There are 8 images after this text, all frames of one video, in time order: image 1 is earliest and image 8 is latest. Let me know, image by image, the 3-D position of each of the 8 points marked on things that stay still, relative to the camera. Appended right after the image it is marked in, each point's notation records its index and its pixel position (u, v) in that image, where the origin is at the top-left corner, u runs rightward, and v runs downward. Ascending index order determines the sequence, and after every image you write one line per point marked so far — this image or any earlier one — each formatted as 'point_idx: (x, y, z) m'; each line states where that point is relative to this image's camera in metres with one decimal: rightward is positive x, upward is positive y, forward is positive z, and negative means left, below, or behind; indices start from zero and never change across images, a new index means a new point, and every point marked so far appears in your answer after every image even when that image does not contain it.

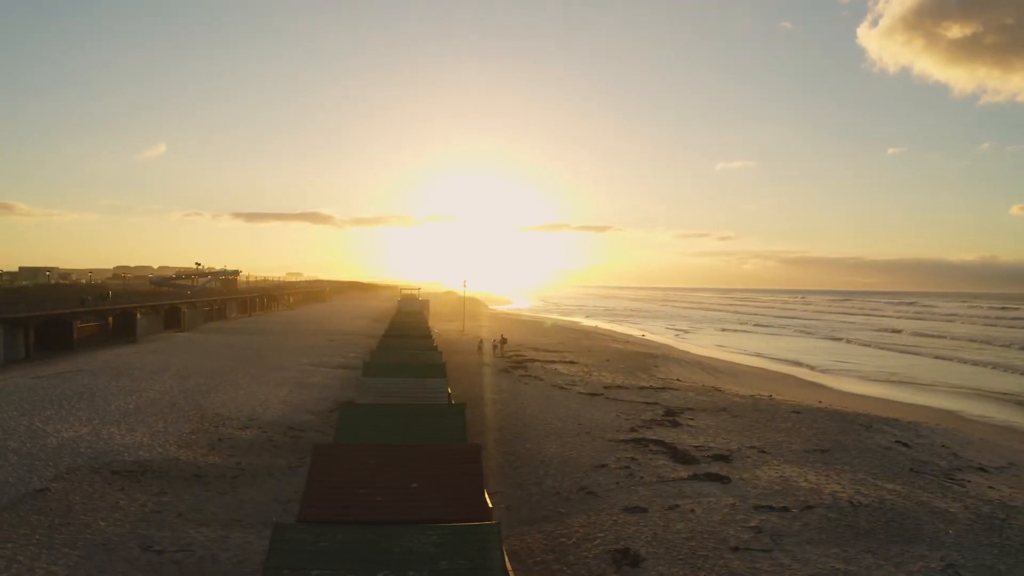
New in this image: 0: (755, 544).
0: (+4.6, -4.9, +12.7) m
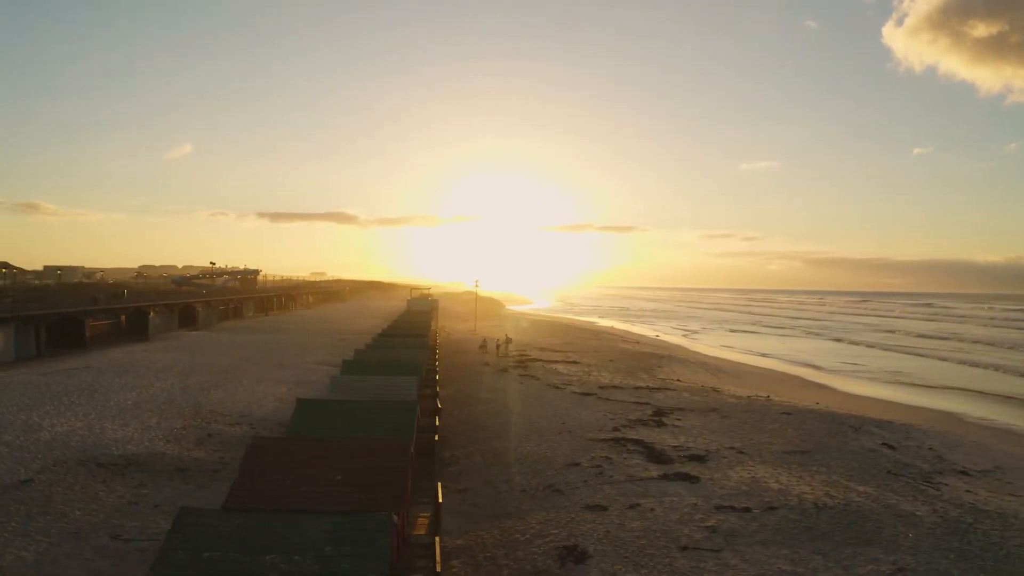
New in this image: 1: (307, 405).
0: (+3.6, -4.9, +12.7) m
1: (-4.1, -2.3, +13.0) m
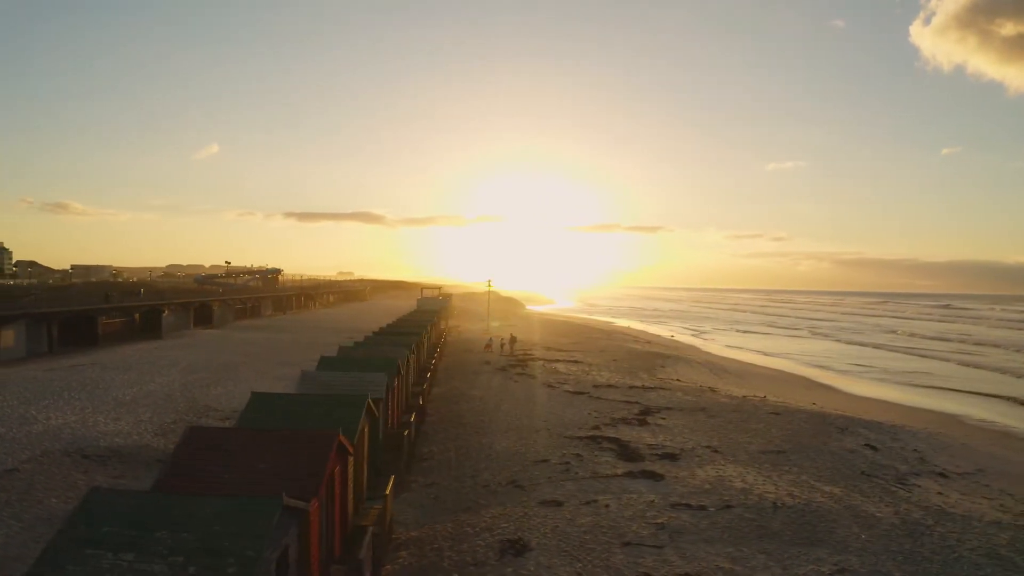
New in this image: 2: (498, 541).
0: (+2.6, -4.8, +12.8) m
1: (-5.1, -2.2, +13.4) m
2: (-0.3, -4.9, +12.8) m
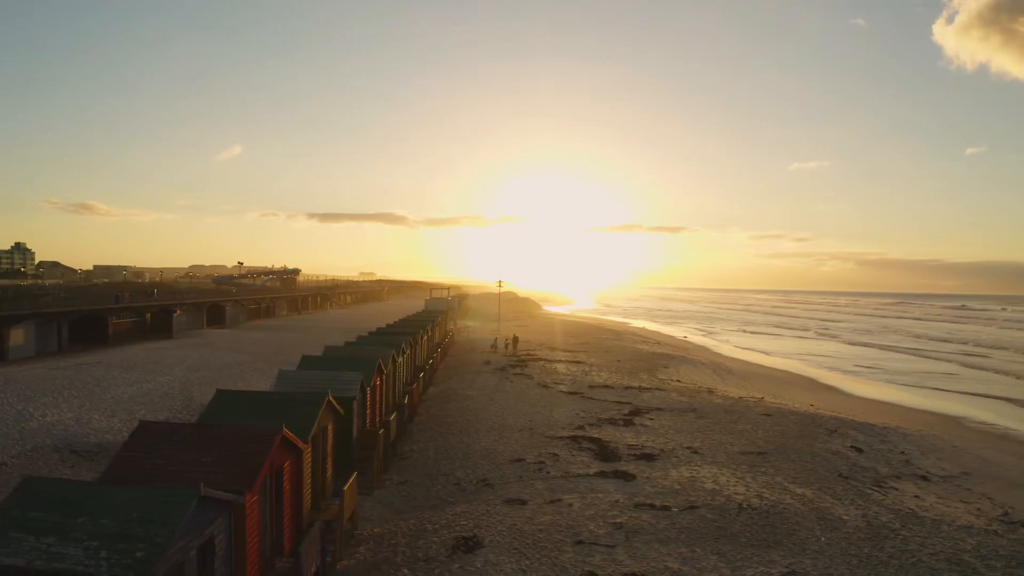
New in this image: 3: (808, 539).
0: (+1.7, -4.8, +12.9) m
1: (-6.0, -2.2, +13.6) m
2: (-1.2, -4.9, +12.9) m
3: (+5.9, -5.0, +13.4) m
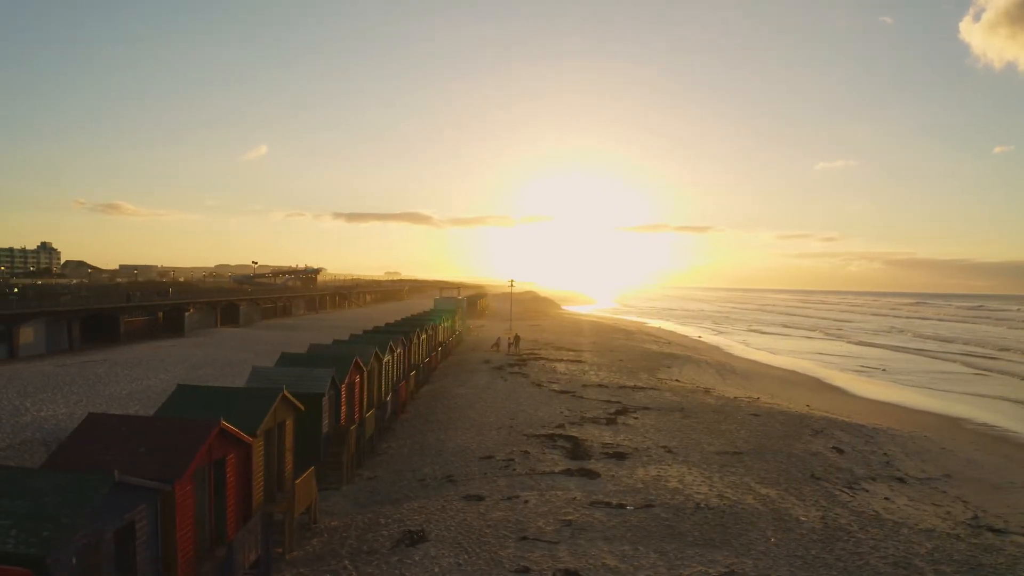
0: (+0.7, -4.8, +12.9) m
1: (-7.0, -2.1, +14.0) m
2: (-2.2, -4.8, +13.1) m
3: (+4.9, -5.0, +13.3) m
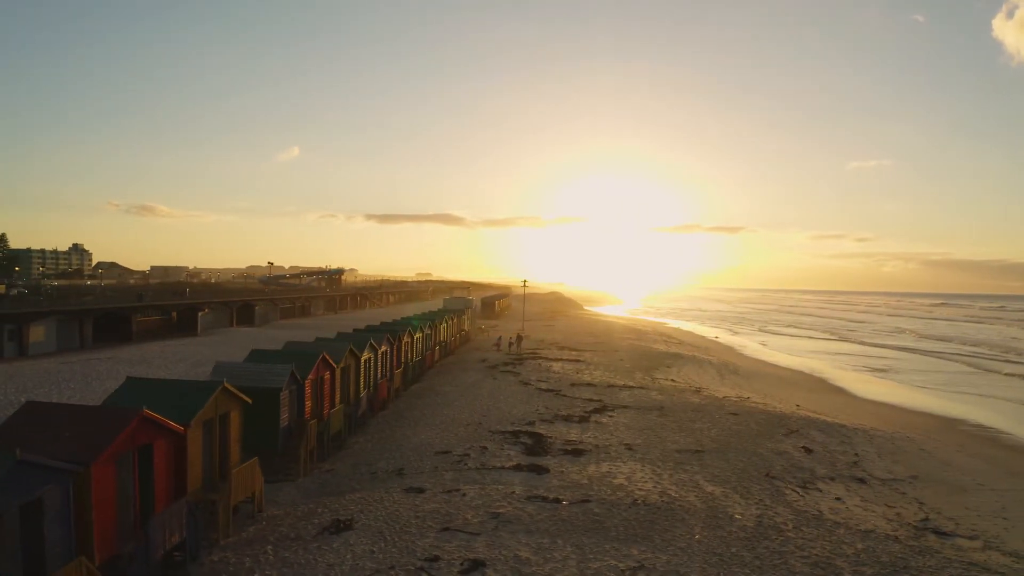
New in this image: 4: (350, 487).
0: (-0.8, -4.7, +13.2) m
1: (-8.4, -2.0, +14.5) m
2: (-3.7, -4.7, +13.5) m
3: (+3.4, -4.9, +13.3) m
4: (-4.0, -4.9, +16.5) m
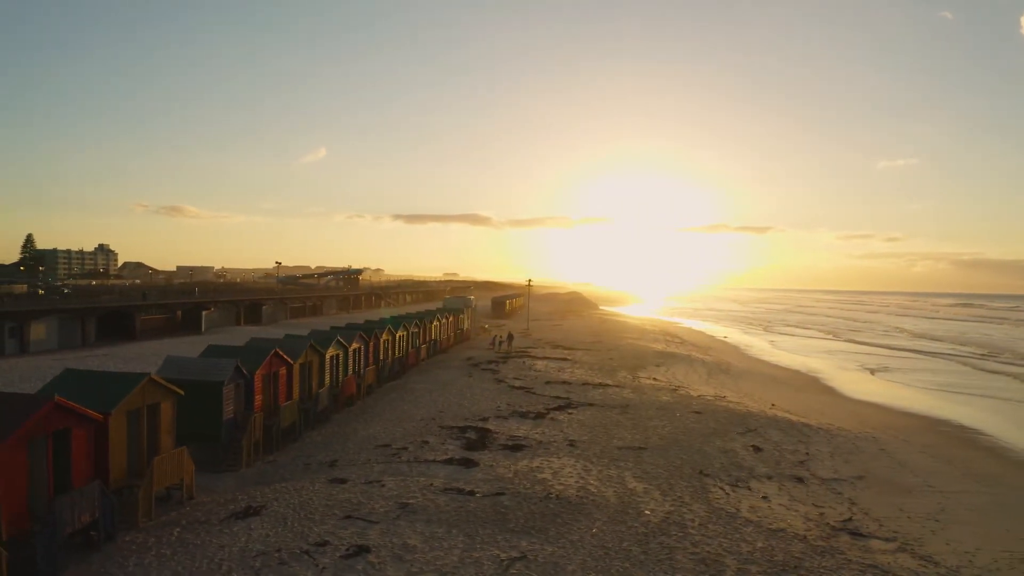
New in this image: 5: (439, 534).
0: (-2.8, -4.6, +13.5) m
1: (-10.3, -1.9, +15.1) m
2: (-5.7, -4.6, +13.9) m
3: (+1.4, -4.8, +13.5) m
4: (-5.9, -4.8, +17.0) m
5: (-1.3, -4.7, +12.7) m
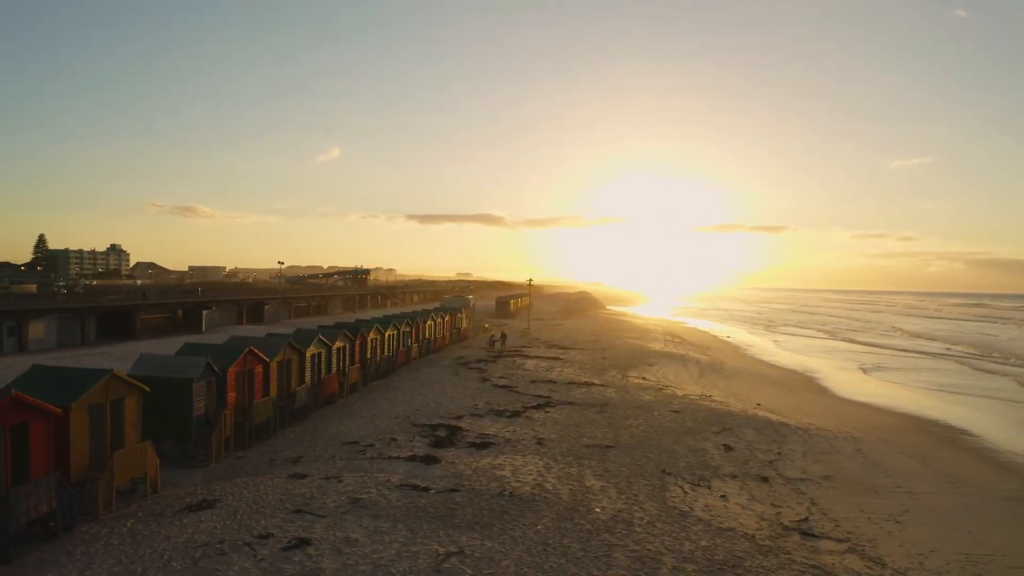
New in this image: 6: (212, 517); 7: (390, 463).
0: (-3.9, -4.6, +13.7) m
1: (-11.4, -1.9, +15.5) m
2: (-6.7, -4.6, +14.1) m
3: (+0.4, -4.8, +13.6) m
4: (-6.9, -4.8, +17.2) m
5: (-2.4, -4.7, +12.9) m
6: (-5.9, -4.6, +13.1) m
7: (-3.1, -4.6, +17.5) m
